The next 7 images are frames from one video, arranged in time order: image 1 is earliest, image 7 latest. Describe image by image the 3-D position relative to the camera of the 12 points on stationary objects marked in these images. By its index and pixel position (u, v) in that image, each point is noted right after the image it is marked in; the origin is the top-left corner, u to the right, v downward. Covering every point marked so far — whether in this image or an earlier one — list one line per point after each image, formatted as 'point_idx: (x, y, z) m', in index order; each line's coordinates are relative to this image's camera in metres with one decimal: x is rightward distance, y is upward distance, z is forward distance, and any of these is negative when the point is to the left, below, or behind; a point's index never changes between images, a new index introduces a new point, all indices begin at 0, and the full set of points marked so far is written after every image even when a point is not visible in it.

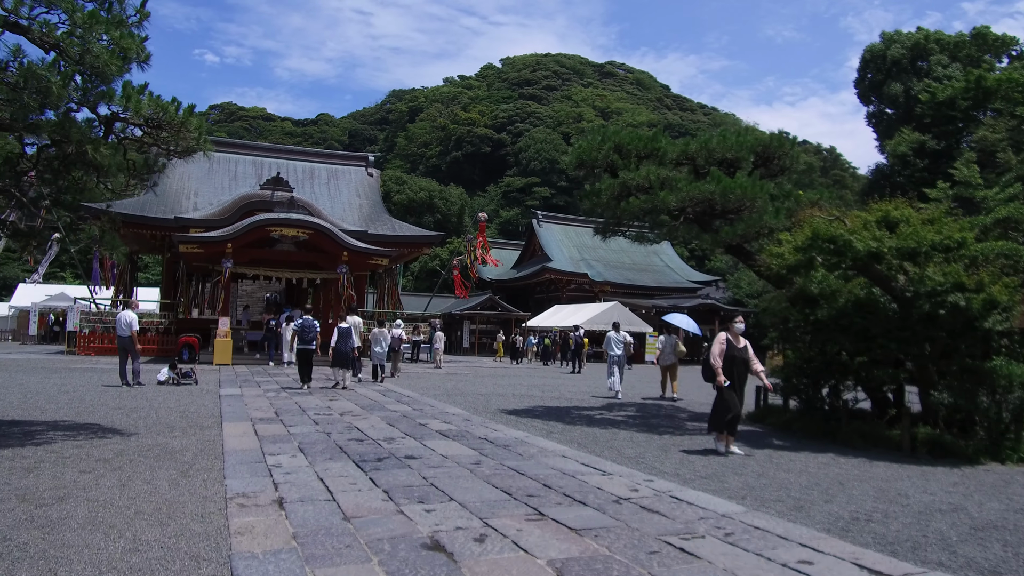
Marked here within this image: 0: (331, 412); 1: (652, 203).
0: (-1.7, -1.2, +8.2) m
1: (+1.3, +0.8, +8.1) m
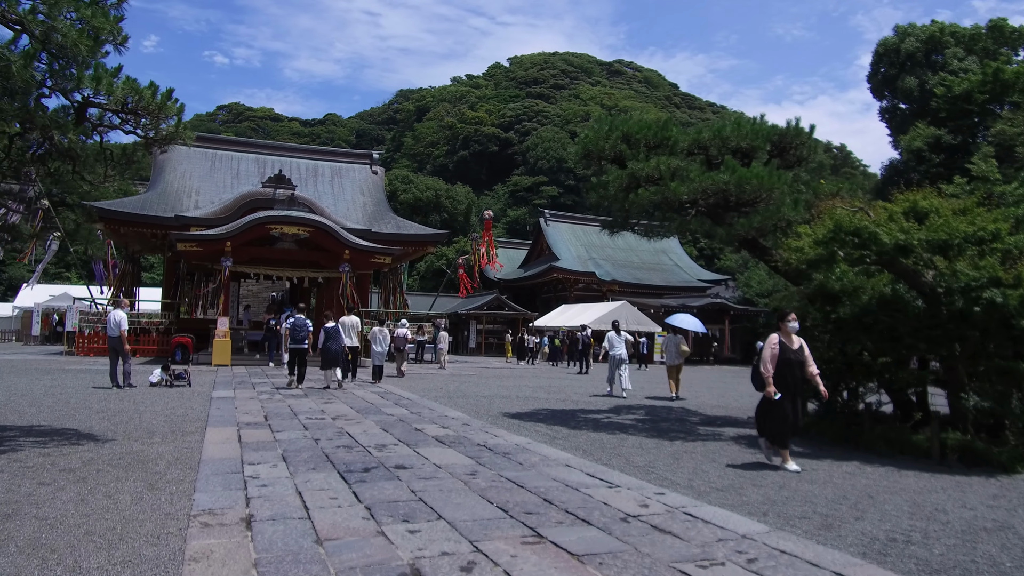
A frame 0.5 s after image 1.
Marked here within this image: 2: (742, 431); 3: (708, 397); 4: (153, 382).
0: (-1.7, -1.2, +7.8) m
1: (+1.3, +0.8, +7.6) m
2: (+2.1, -1.3, +7.8) m
3: (+2.7, -1.6, +12.1) m
4: (-4.6, -1.2, +11.1) m
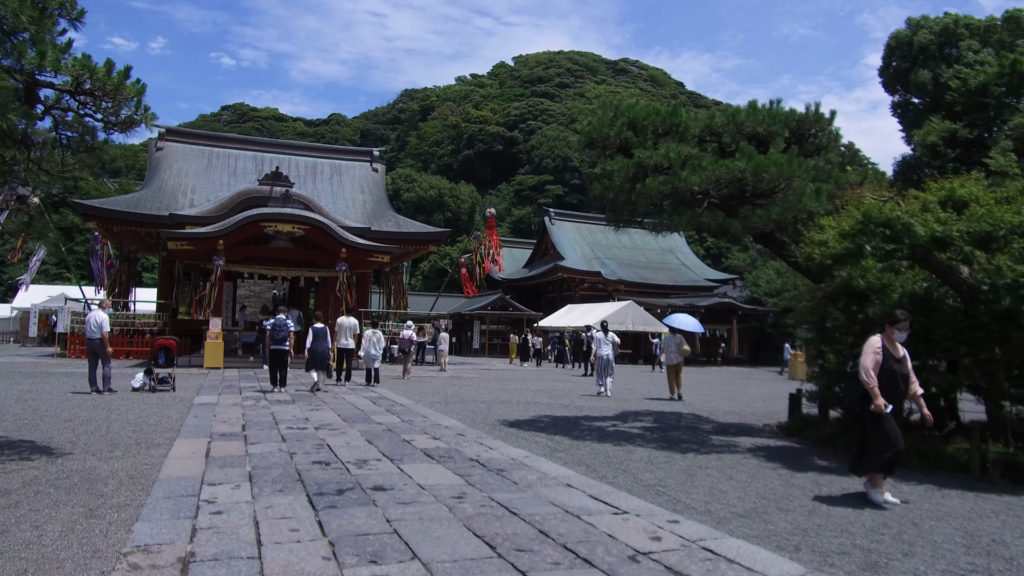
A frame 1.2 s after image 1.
0: (-1.7, -1.1, +7.2) m
1: (+1.3, +0.8, +7.1) m
2: (+2.1, -1.3, +7.2) m
3: (+2.7, -1.5, +11.5) m
4: (-4.6, -1.2, +10.6) m
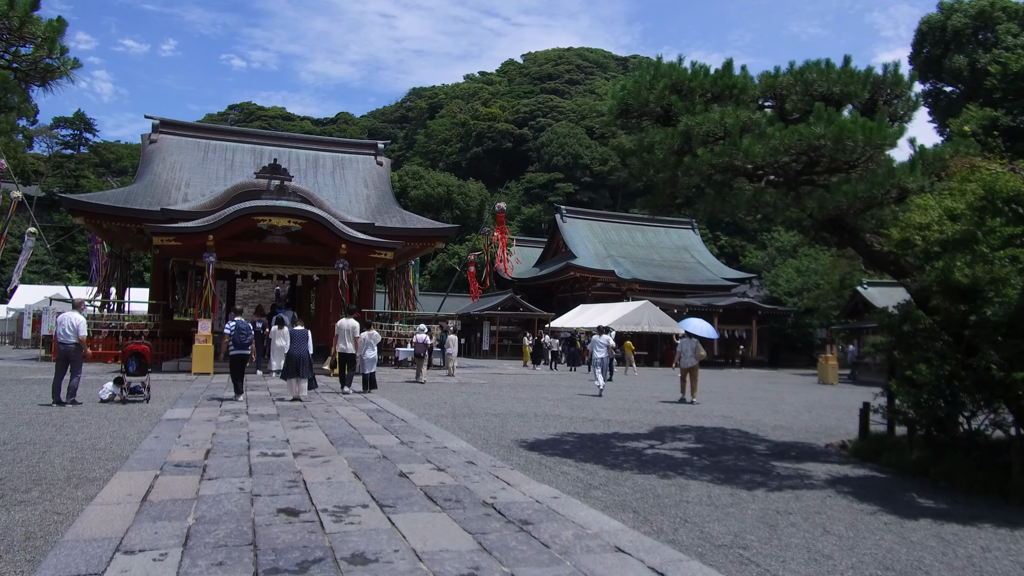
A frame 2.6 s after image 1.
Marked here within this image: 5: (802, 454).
0: (-1.6, -1.1, +6.0) m
1: (+1.4, +0.9, +5.8) m
2: (+2.2, -1.3, +6.0) m
3: (+2.9, -1.5, +10.2) m
4: (-4.4, -1.2, +9.4) m
5: (+2.3, -1.3, +7.0) m
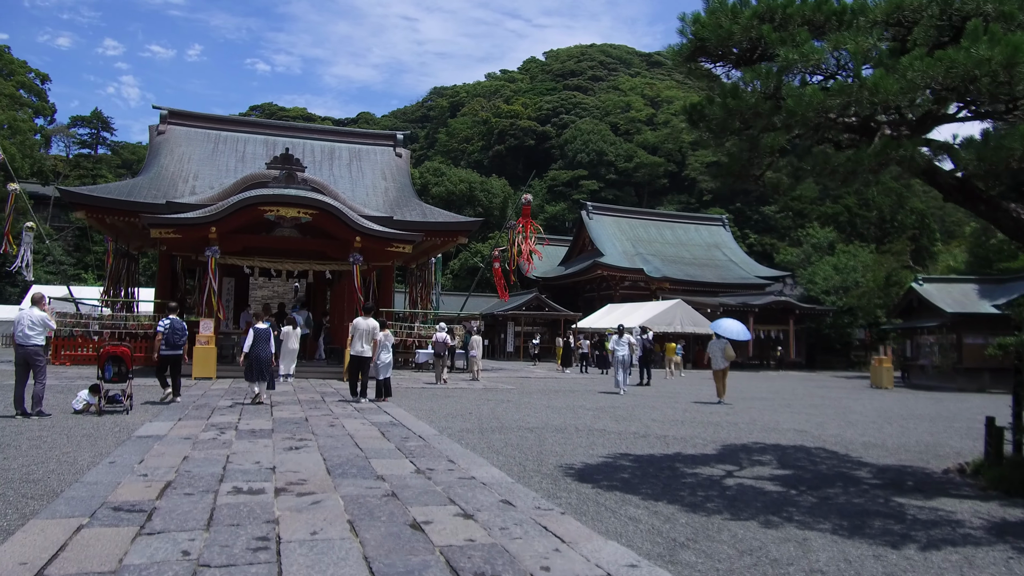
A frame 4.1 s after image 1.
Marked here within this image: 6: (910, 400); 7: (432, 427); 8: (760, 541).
0: (-1.3, -1.0, +4.7) m
1: (+1.7, +1.0, +4.4) m
2: (+2.5, -1.2, +4.5) m
3: (+3.3, -1.4, +8.8) m
4: (-4.1, -1.1, +8.1) m
5: (+2.6, -1.2, +5.5) m
6: (+6.4, -1.8, +14.0) m
7: (-0.7, -1.2, +7.5) m
8: (+1.1, -1.1, +3.7) m
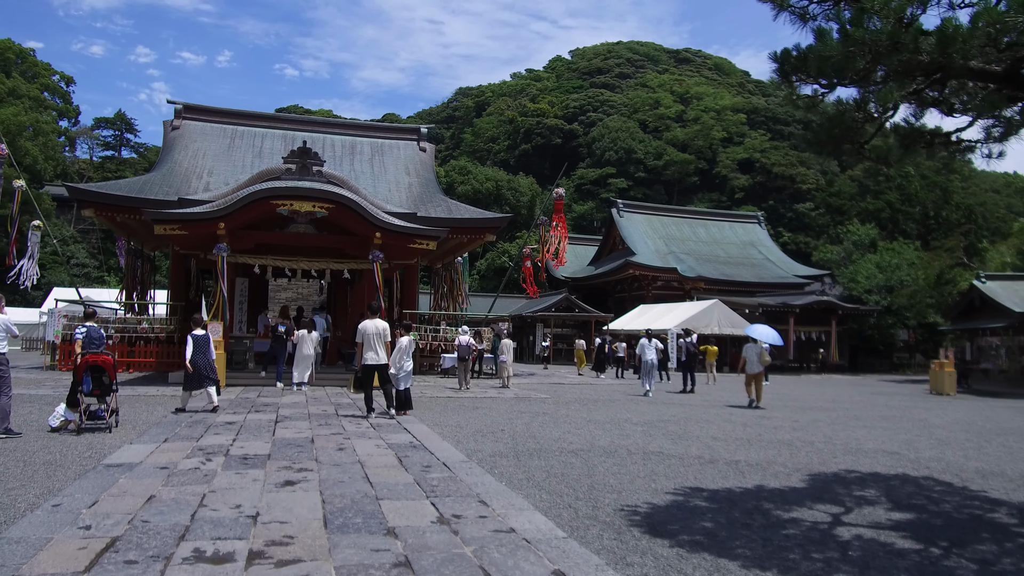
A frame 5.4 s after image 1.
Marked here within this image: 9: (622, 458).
0: (-1.1, -1.0, +3.5) m
1: (+1.9, +1.0, +3.1) m
2: (+2.7, -1.1, +3.3) m
3: (+3.6, -1.4, +7.5) m
4: (-3.8, -1.1, +7.1) m
5: (+2.9, -1.2, +4.3) m
6: (+6.9, -1.8, +12.6) m
7: (-0.4, -1.2, +6.3) m
8: (+1.2, -1.1, +2.5) m
9: (+0.8, -1.2, +6.2) m
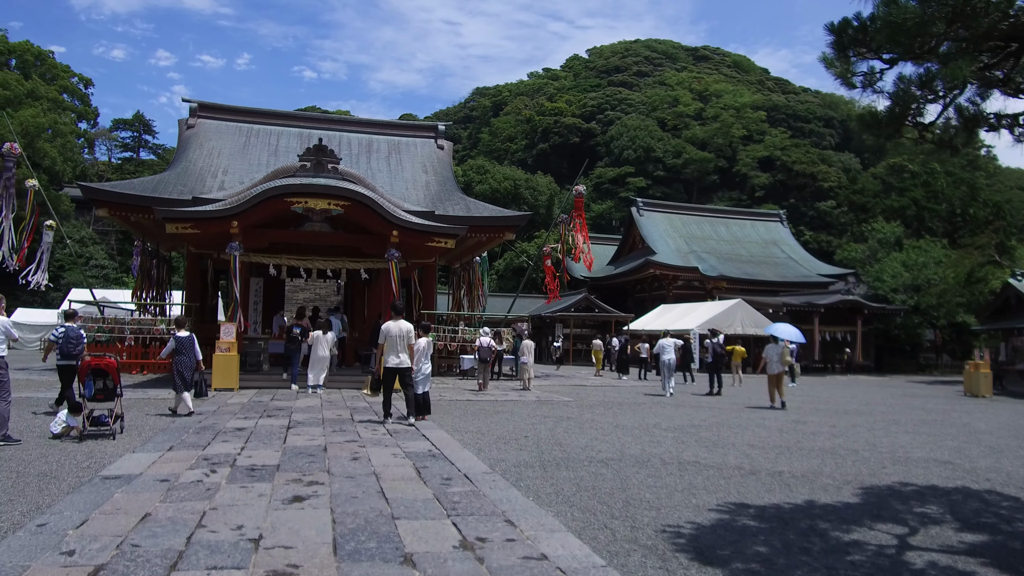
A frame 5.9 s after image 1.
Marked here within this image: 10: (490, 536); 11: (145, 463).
0: (-1.0, -1.0, +3.1) m
1: (+2.0, +1.0, +2.7) m
2: (+2.8, -1.1, +2.8) m
3: (+3.8, -1.4, +7.0) m
4: (-3.6, -1.1, +6.7) m
5: (+3.0, -1.2, +3.8) m
6: (+7.2, -1.7, +12.1) m
7: (-0.2, -1.2, +5.9) m
8: (+1.3, -1.0, +2.1) m
9: (+1.0, -1.2, +5.7) m
10: (-0.1, -1.1, +3.6) m
11: (-2.4, -1.1, +5.6) m
